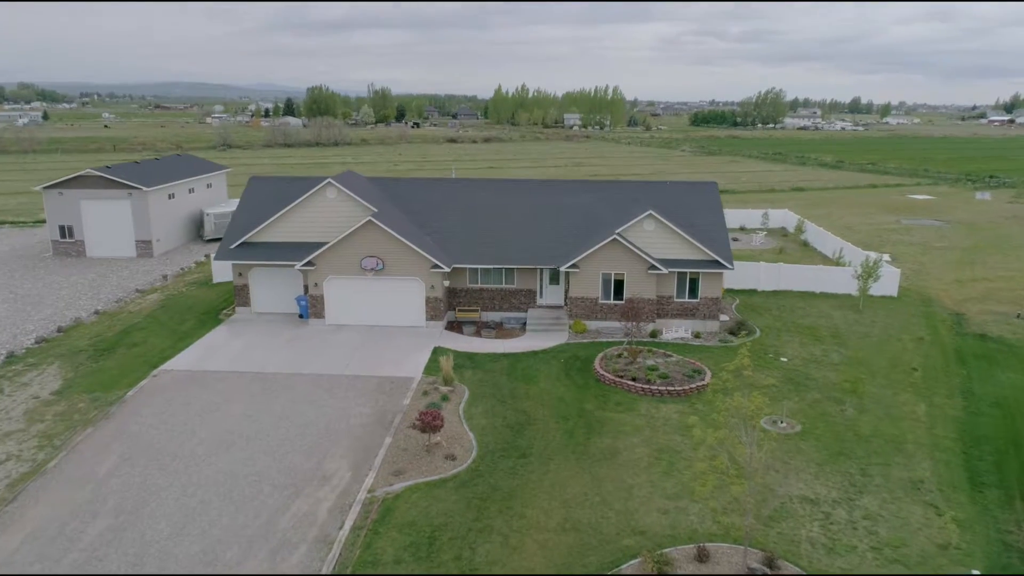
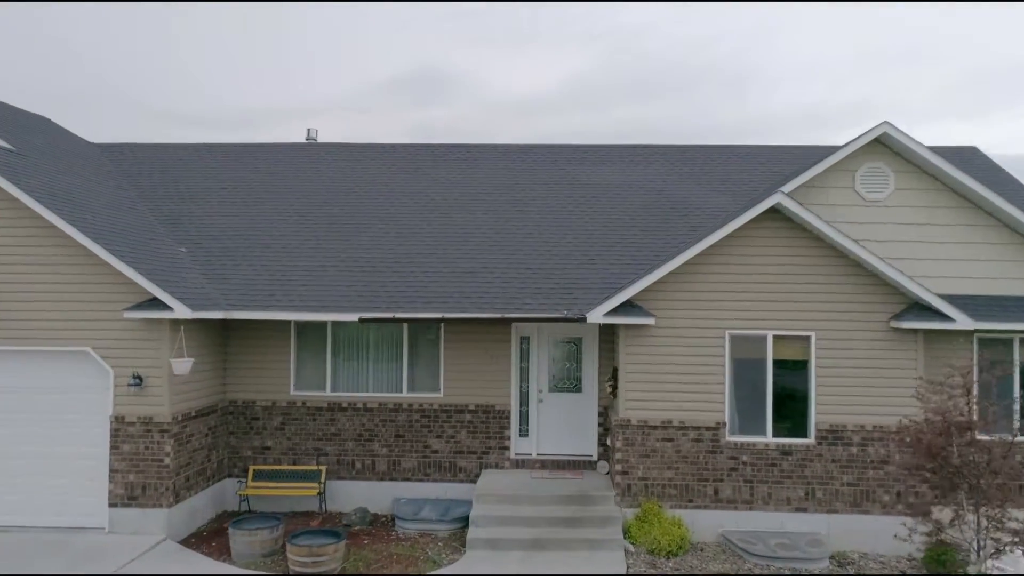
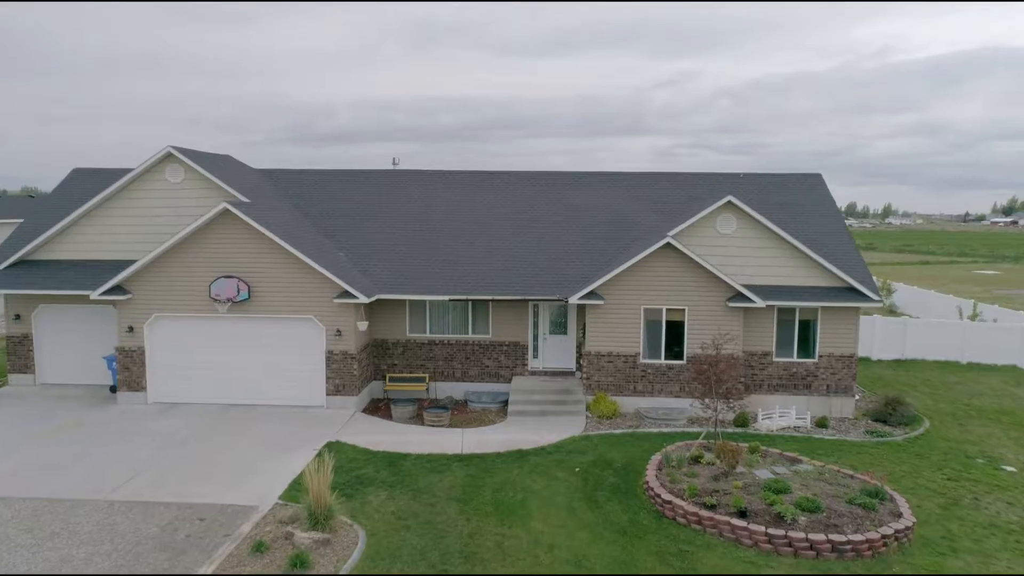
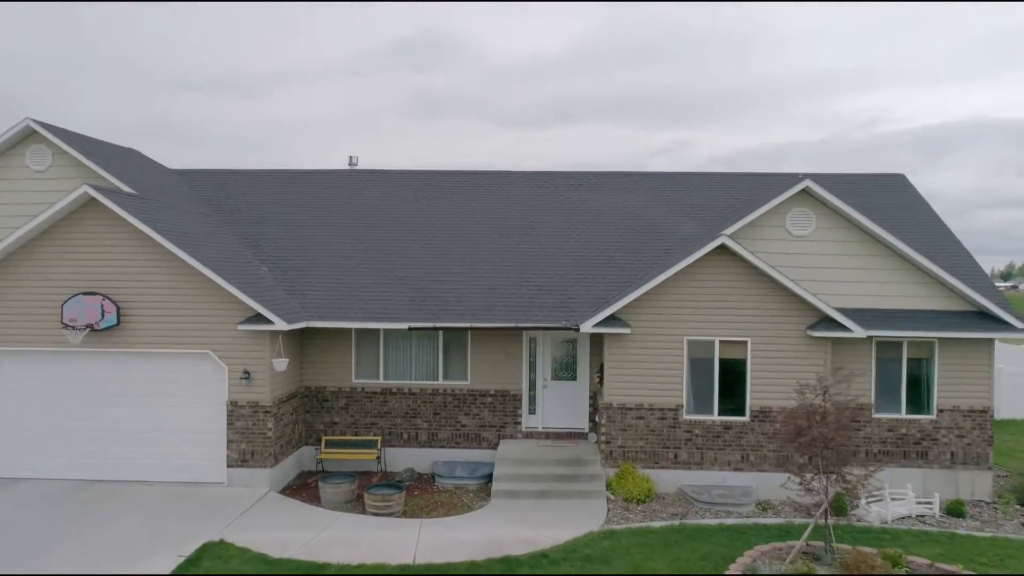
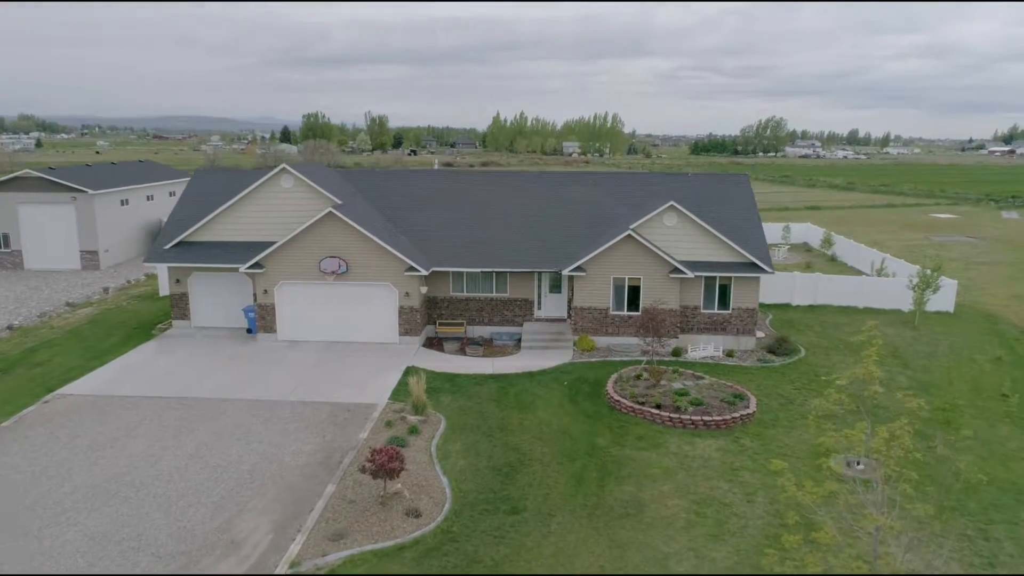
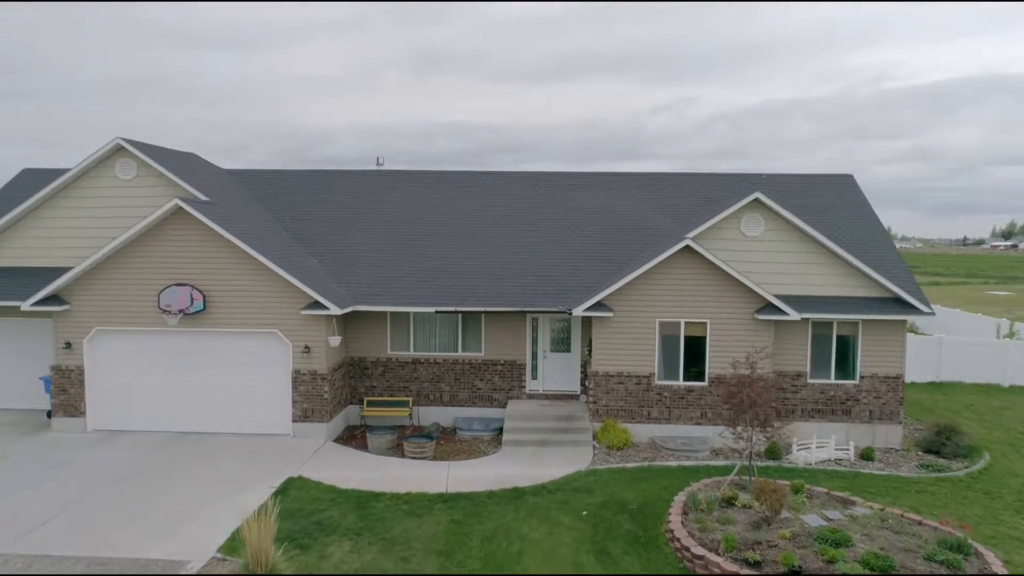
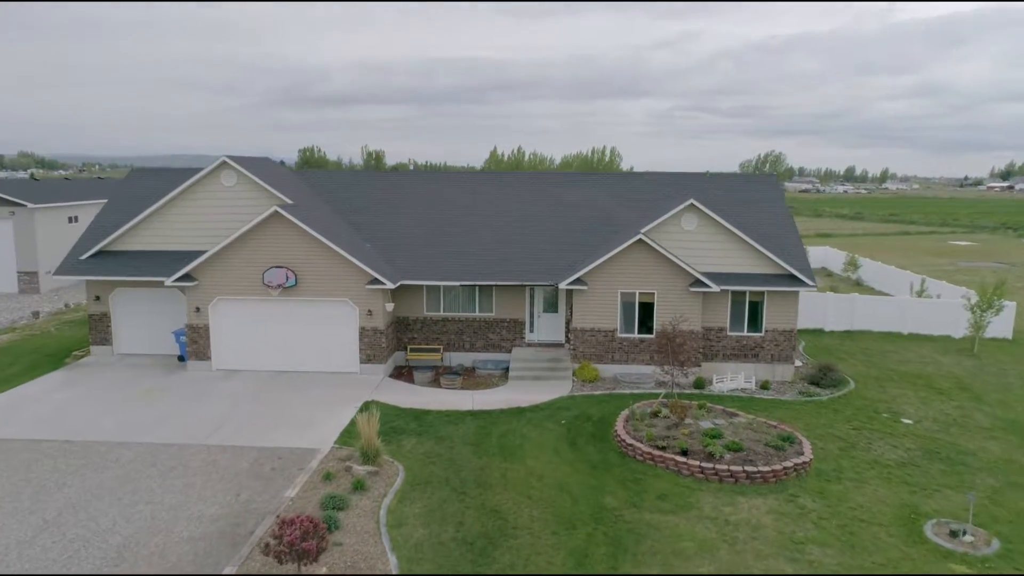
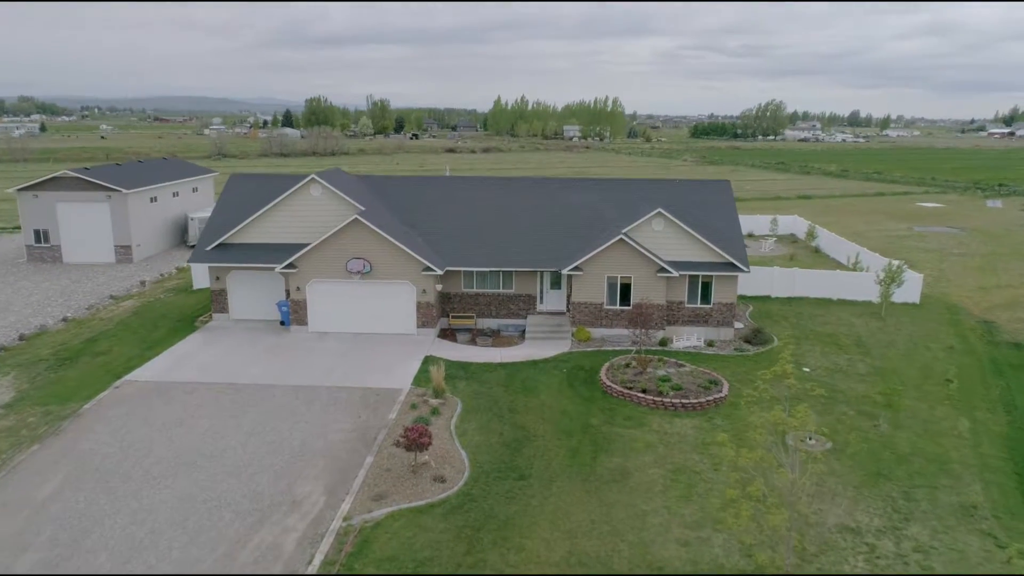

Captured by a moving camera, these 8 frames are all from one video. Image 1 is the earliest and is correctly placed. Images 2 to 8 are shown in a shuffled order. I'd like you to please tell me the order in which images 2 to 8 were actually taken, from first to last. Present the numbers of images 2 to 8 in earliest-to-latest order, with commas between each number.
8, 5, 7, 3, 6, 4, 2
